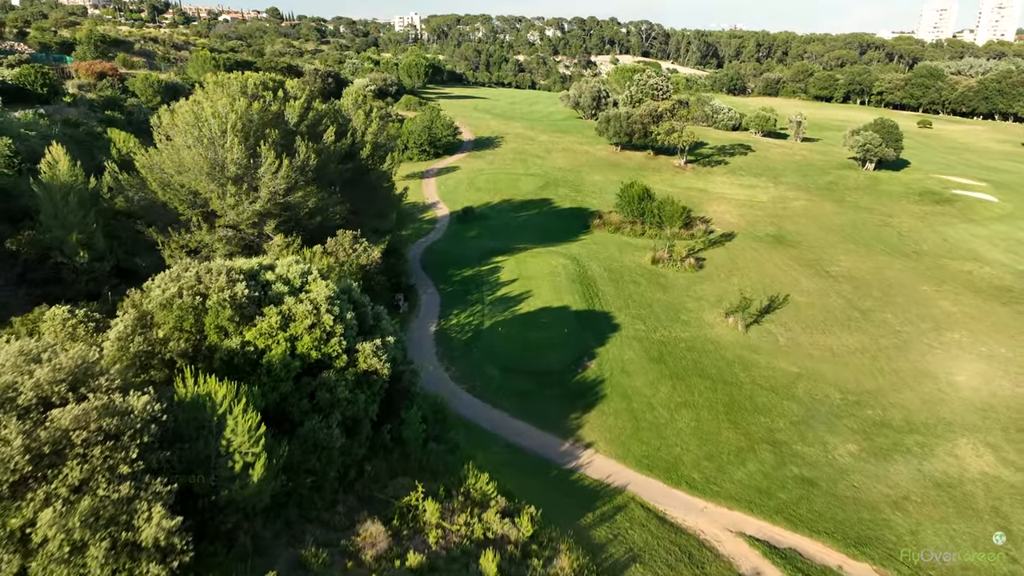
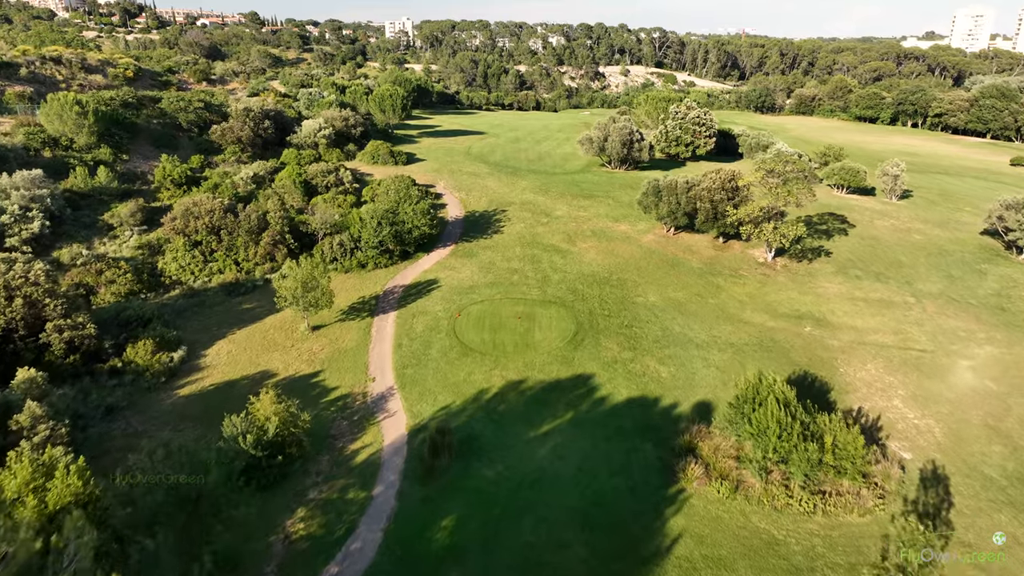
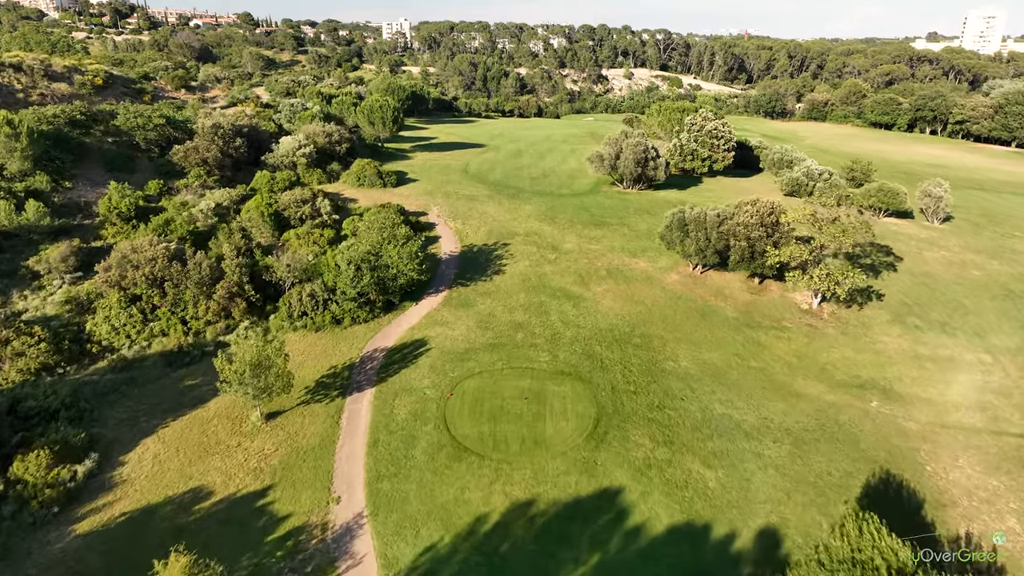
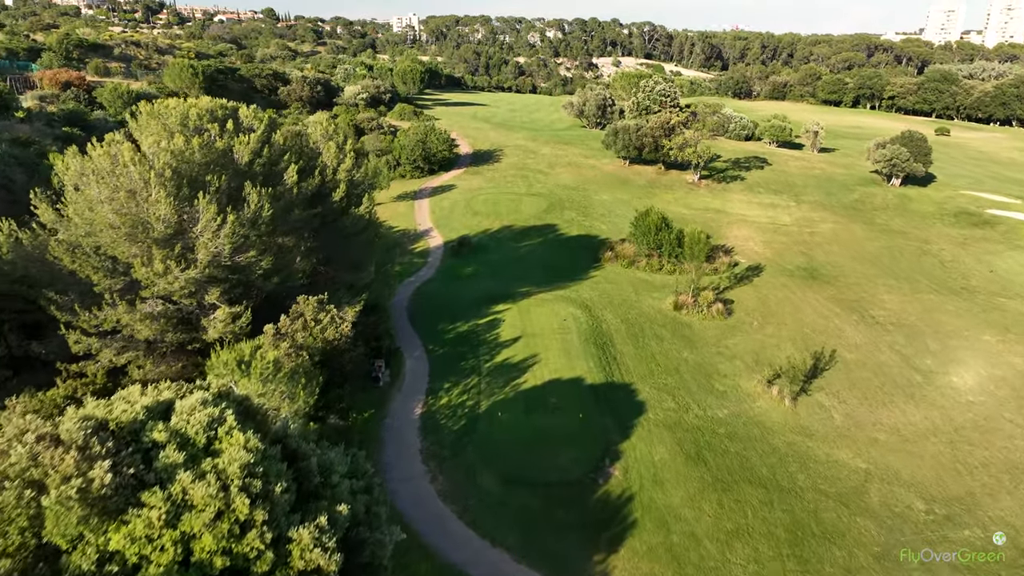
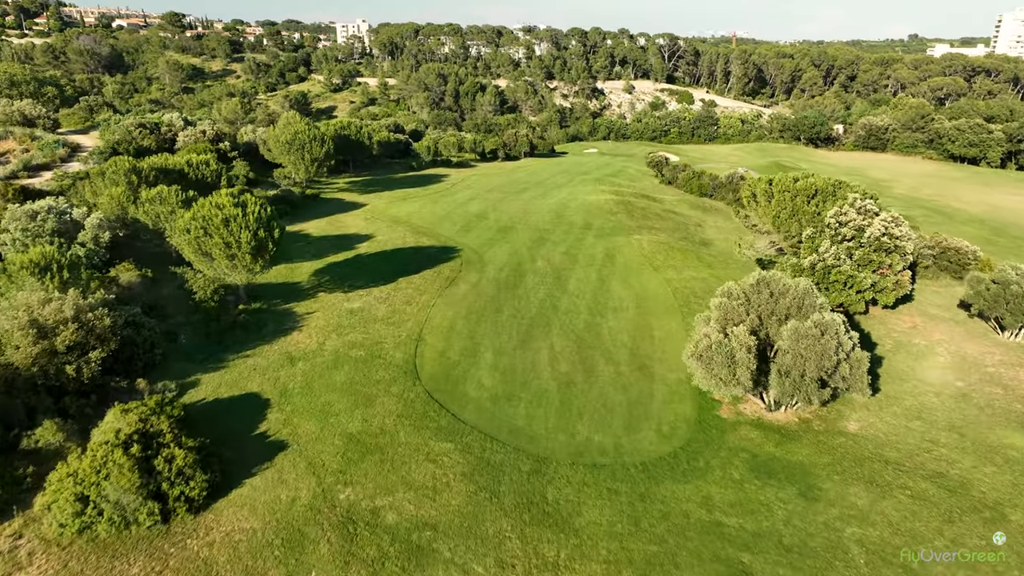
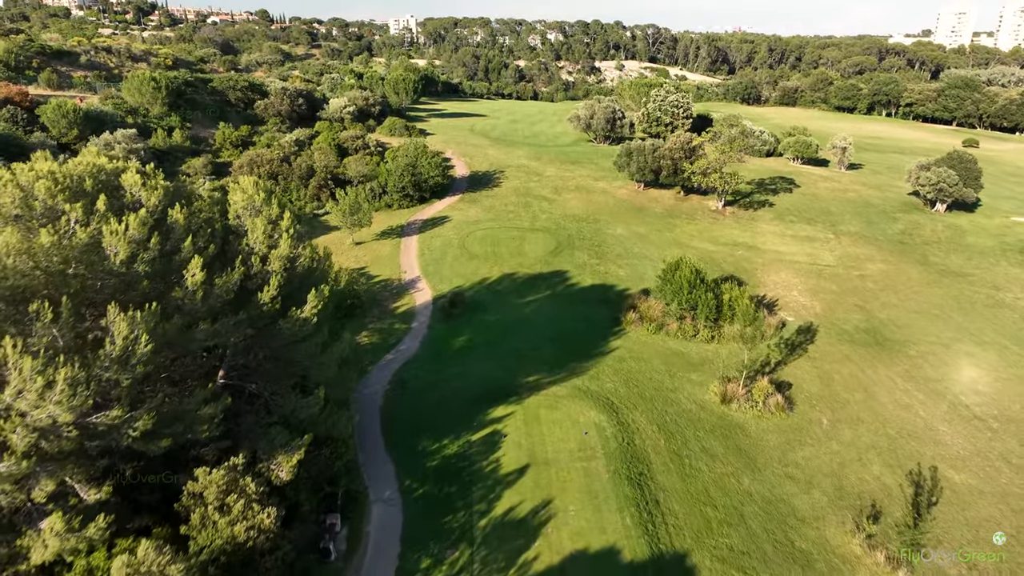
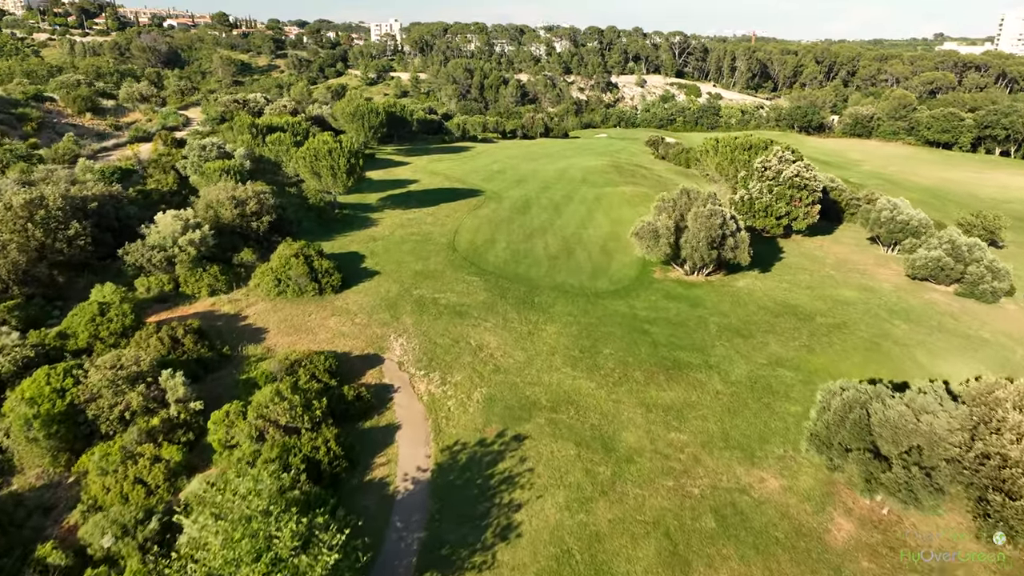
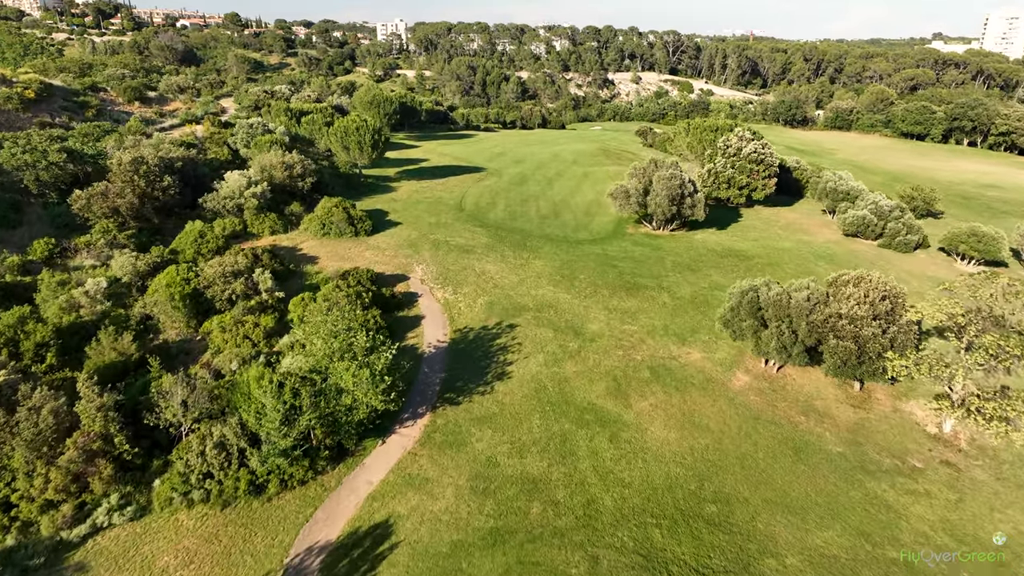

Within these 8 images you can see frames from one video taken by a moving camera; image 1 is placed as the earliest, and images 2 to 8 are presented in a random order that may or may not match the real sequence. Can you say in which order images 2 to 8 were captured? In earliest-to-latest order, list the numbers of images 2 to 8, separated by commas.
4, 6, 2, 3, 8, 7, 5
